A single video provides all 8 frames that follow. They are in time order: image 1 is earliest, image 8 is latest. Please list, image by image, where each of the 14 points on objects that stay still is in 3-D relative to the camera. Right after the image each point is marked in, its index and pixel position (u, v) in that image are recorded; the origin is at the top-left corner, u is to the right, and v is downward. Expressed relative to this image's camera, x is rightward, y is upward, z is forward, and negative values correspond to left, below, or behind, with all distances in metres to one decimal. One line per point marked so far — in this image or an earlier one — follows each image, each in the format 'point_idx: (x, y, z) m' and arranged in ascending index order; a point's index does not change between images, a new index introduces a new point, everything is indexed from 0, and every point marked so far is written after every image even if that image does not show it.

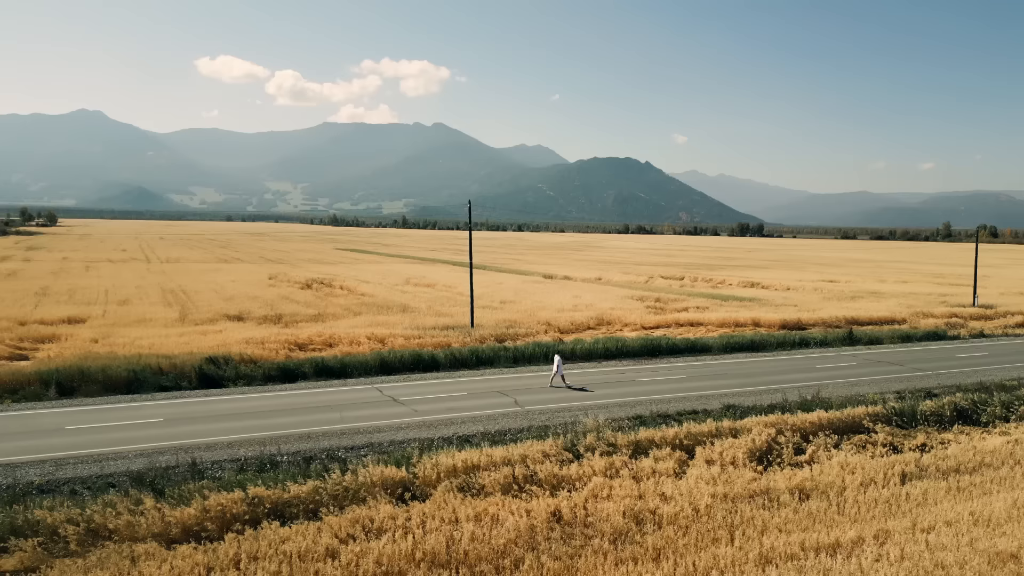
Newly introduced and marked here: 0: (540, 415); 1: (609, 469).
0: (+0.5, -2.7, +15.3) m
1: (+1.6, -2.8, +11.3) m
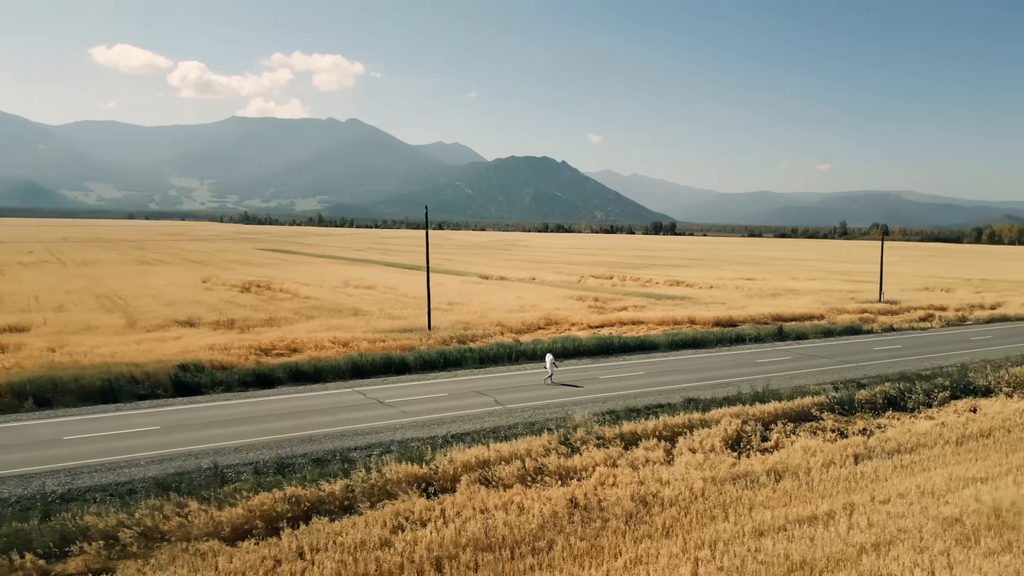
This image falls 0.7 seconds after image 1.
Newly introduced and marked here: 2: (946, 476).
0: (+0.2, -2.9, +16.3) m
1: (+1.7, -2.9, +12.4) m
2: (+7.8, -3.4, +12.9) m
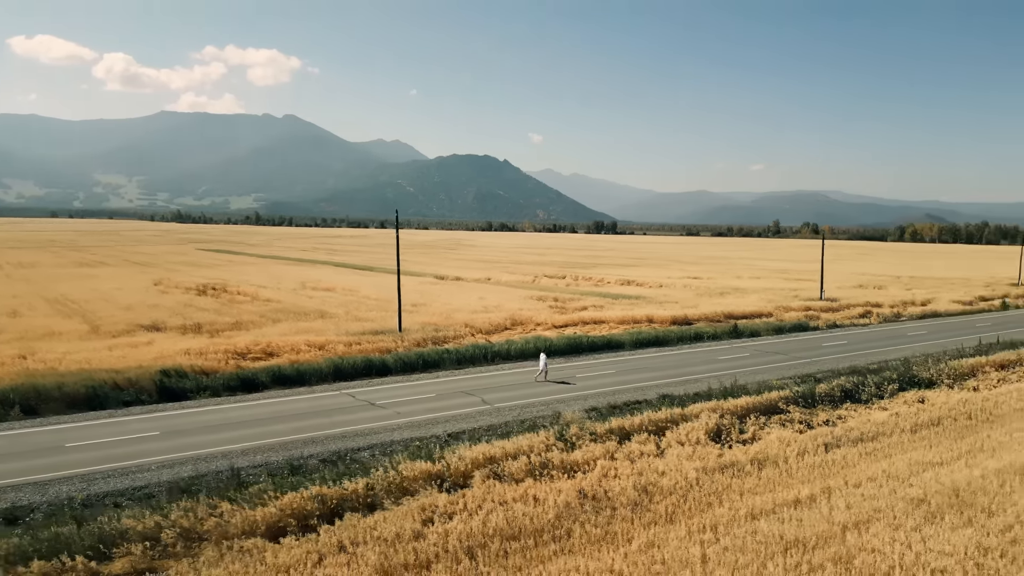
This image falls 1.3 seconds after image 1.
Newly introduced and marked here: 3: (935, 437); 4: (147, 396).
0: (0.0, -2.9, +17.0) m
1: (+1.8, -3.0, +13.2) m
2: (+7.8, -3.4, +14.2) m
3: (+9.7, -3.4, +16.5) m
4: (-9.2, -2.7, +18.2) m
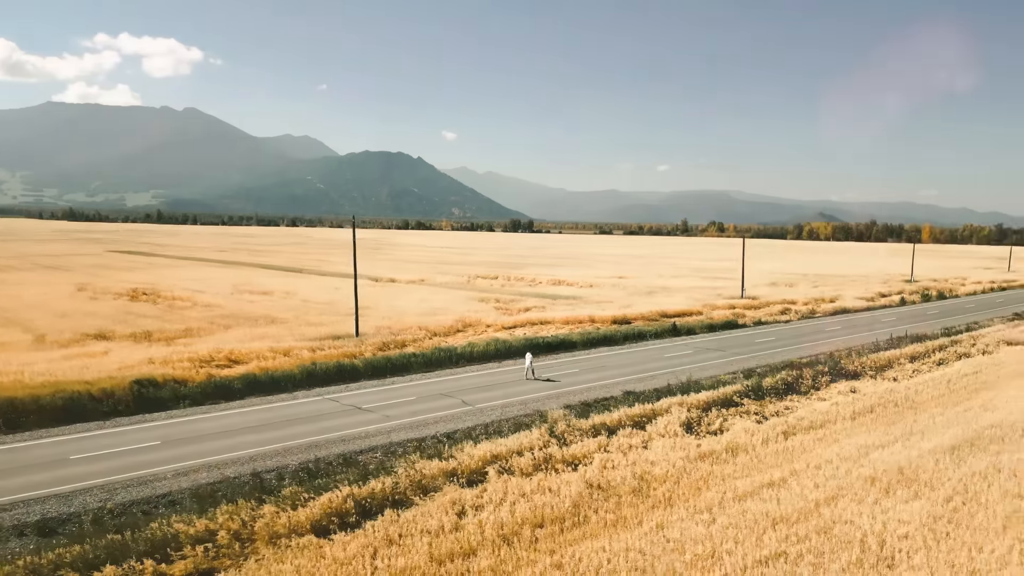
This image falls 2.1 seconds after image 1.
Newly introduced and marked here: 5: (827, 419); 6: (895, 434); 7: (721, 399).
0: (-0.4, -3.1, +17.9) m
1: (+1.8, -3.2, +14.4) m
2: (+7.7, -3.5, +16.1) m
3: (+9.3, -3.4, +18.5) m
4: (-9.7, -2.9, +18.1) m
5: (+8.1, -3.4, +18.5) m
6: (+9.4, -3.5, +17.6) m
7: (+5.7, -3.0, +19.8) m
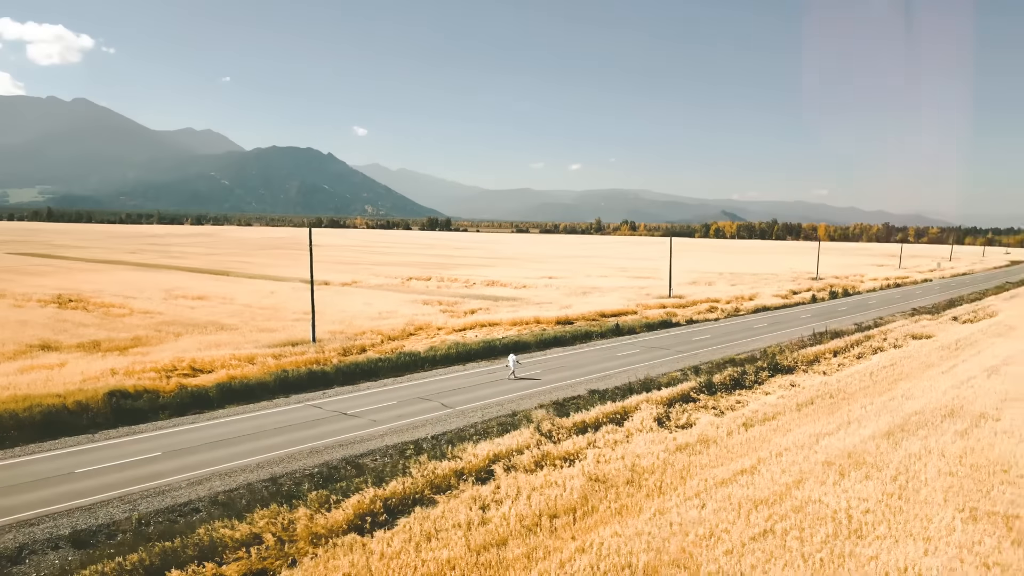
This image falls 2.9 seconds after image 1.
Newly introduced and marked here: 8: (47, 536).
0: (-0.9, -3.3, +18.9) m
1: (+1.6, -3.4, +15.6) m
2: (+7.3, -3.6, +17.9) m
3: (+8.6, -3.6, +20.5) m
4: (-10.2, -3.2, +18.0) m
5: (+7.5, -3.5, +20.4) m
6: (+8.9, -3.6, +19.6) m
7: (+5.0, -3.2, +21.4) m
8: (-7.1, -3.8, +11.0) m
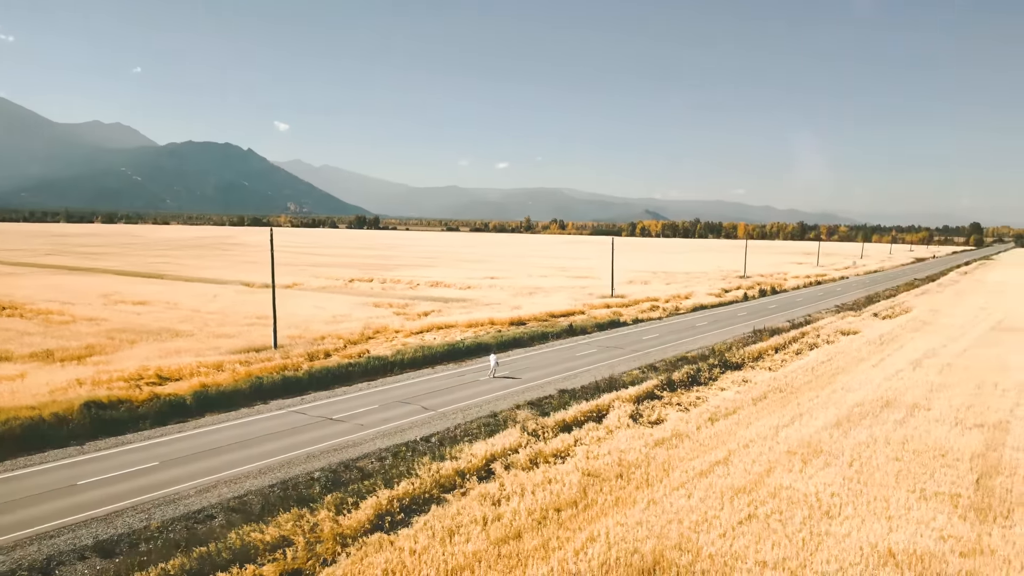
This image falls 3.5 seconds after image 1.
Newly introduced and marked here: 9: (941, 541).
0: (-1.4, -3.5, +19.6) m
1: (+1.4, -3.5, +16.6) m
2: (+6.9, -3.7, +19.4) m
3: (+7.9, -3.6, +22.2) m
4: (-10.6, -3.5, +17.9) m
5: (+6.8, -3.6, +21.9) m
6: (+8.2, -3.7, +21.2) m
7: (+4.2, -3.3, +22.6) m
8: (-6.8, -4.0, +11.2) m
9: (+7.1, -4.2, +11.9) m
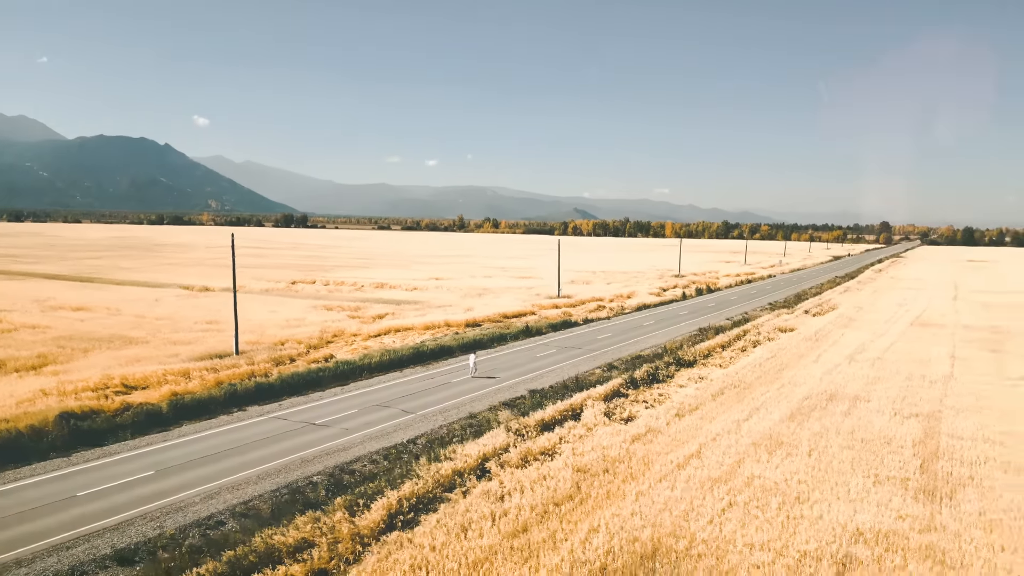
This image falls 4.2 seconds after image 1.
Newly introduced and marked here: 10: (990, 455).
0: (-2.0, -3.6, +20.2) m
1: (+1.1, -3.7, +17.4) m
2: (+6.3, -3.8, +20.8) m
3: (+7.1, -3.7, +23.6) m
4: (-10.9, -3.7, +17.7) m
5: (+6.0, -3.7, +23.2) m
6: (+7.5, -3.8, +22.7) m
7: (+3.3, -3.4, +23.8) m
8: (-6.6, -4.2, +11.3) m
9: (+7.2, -4.3, +13.3) m
10: (+12.1, -4.2, +18.3) m
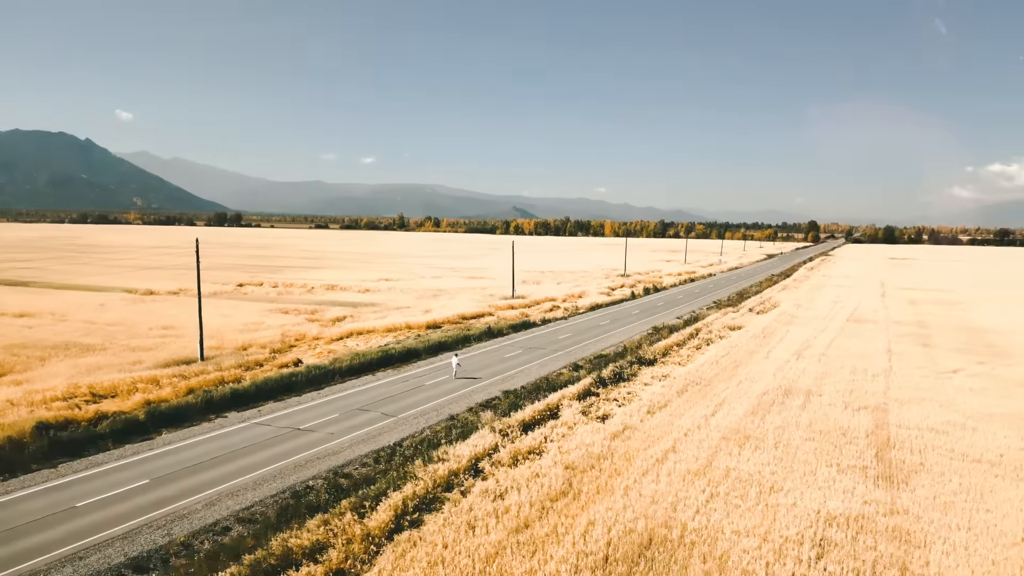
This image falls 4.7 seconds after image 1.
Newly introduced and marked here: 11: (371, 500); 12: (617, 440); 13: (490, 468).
0: (-2.6, -3.8, +20.7) m
1: (+0.8, -3.8, +18.2) m
2: (+5.6, -3.9, +21.9) m
3: (+6.2, -3.8, +24.8) m
4: (-11.3, -3.9, +17.4) m
5: (+5.2, -3.8, +24.3) m
6: (+6.7, -3.9, +23.9) m
7: (+2.5, -3.5, +24.6) m
8: (-6.5, -4.4, +11.5) m
9: (+7.1, -4.4, +14.5) m
10: (+11.7, -4.3, +19.9) m
11: (-2.7, -4.1, +13.8) m
12: (+2.7, -3.9, +18.6) m
13: (-0.5, -3.9, +15.8) m
